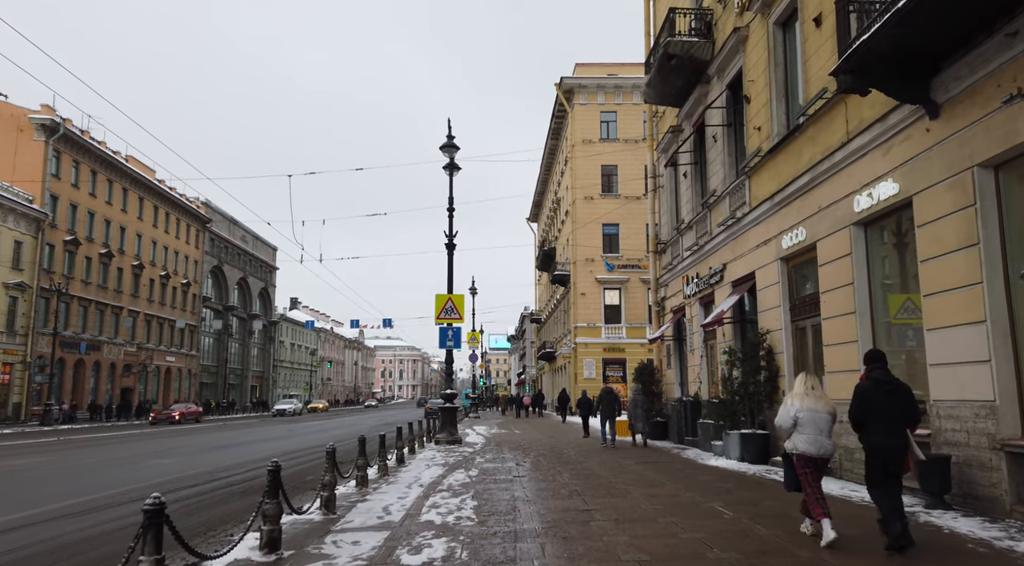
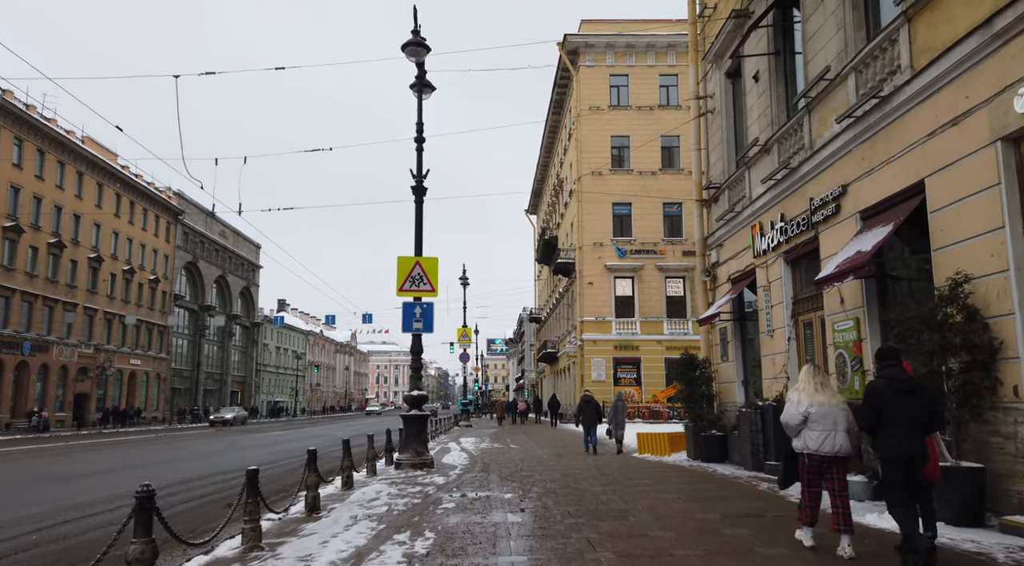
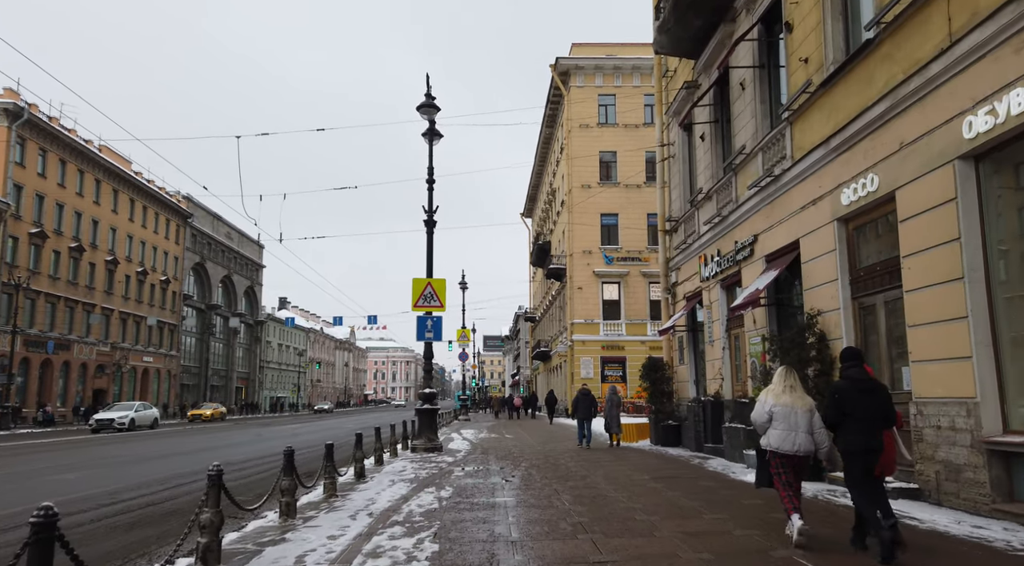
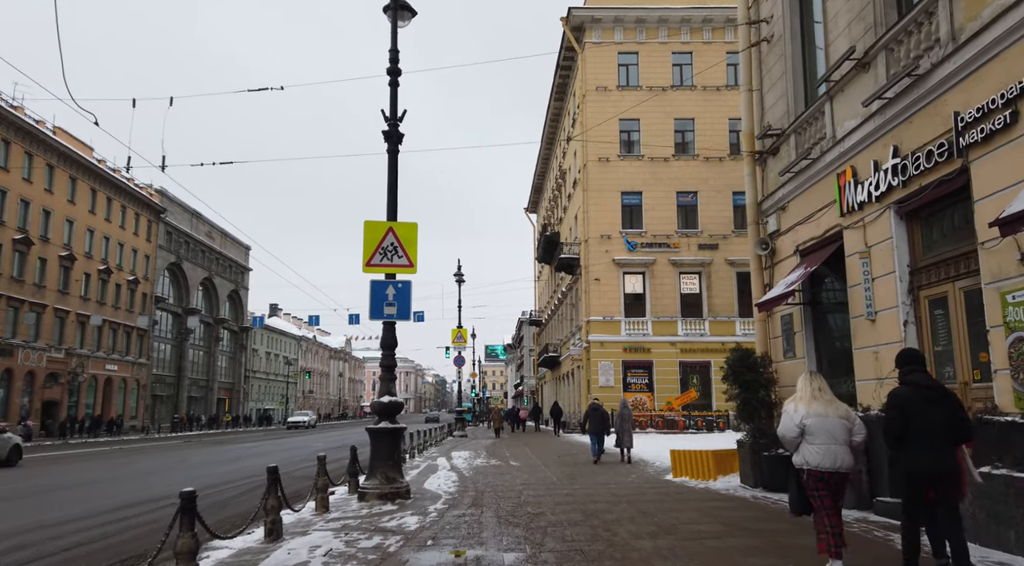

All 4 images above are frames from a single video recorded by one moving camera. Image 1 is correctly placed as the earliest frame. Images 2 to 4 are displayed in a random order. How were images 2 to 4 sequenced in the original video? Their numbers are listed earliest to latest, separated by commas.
3, 2, 4
